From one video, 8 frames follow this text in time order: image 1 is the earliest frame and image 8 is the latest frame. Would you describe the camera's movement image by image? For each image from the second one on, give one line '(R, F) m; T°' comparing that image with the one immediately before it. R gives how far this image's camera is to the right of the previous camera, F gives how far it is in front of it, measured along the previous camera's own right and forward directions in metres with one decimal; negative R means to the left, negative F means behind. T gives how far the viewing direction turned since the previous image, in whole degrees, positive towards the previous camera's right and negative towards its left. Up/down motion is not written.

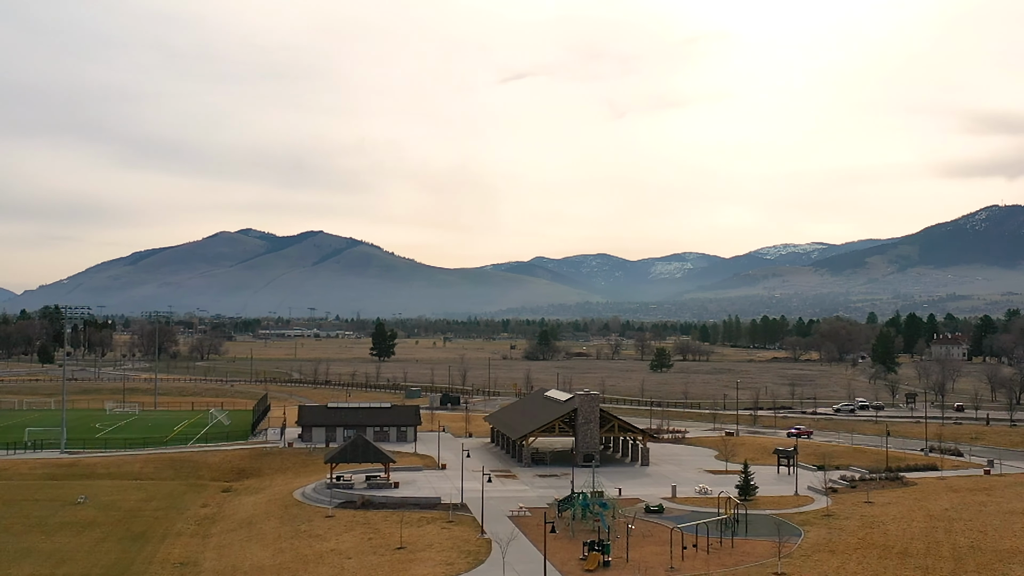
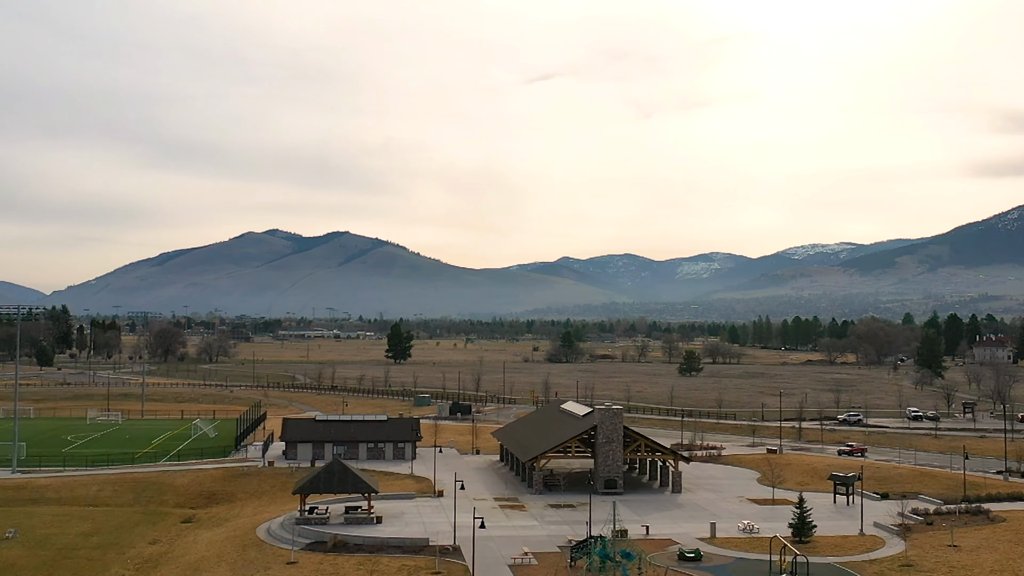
(+0.8, +9.5) m; -1°
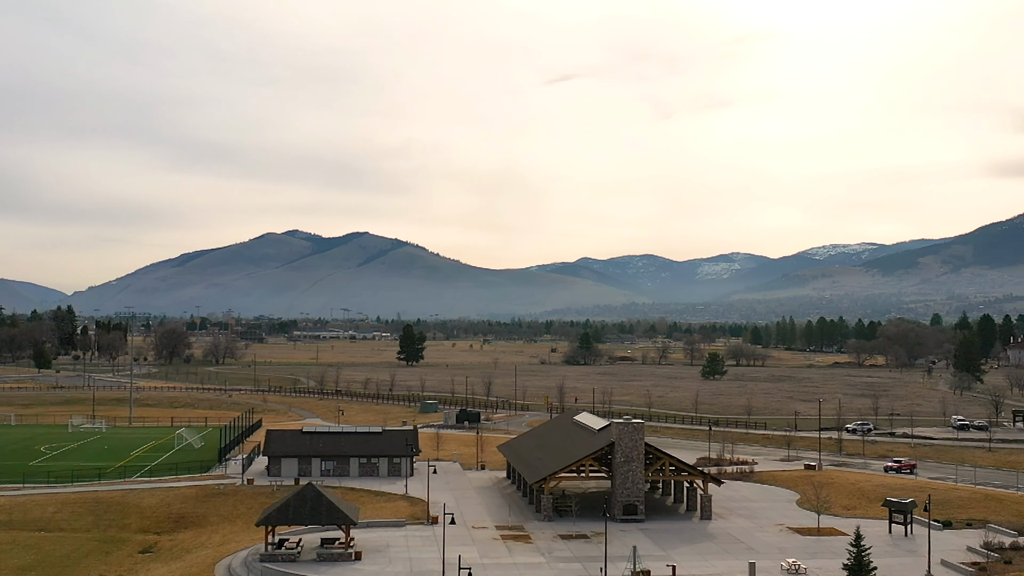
(+0.6, +7.1) m; -1°
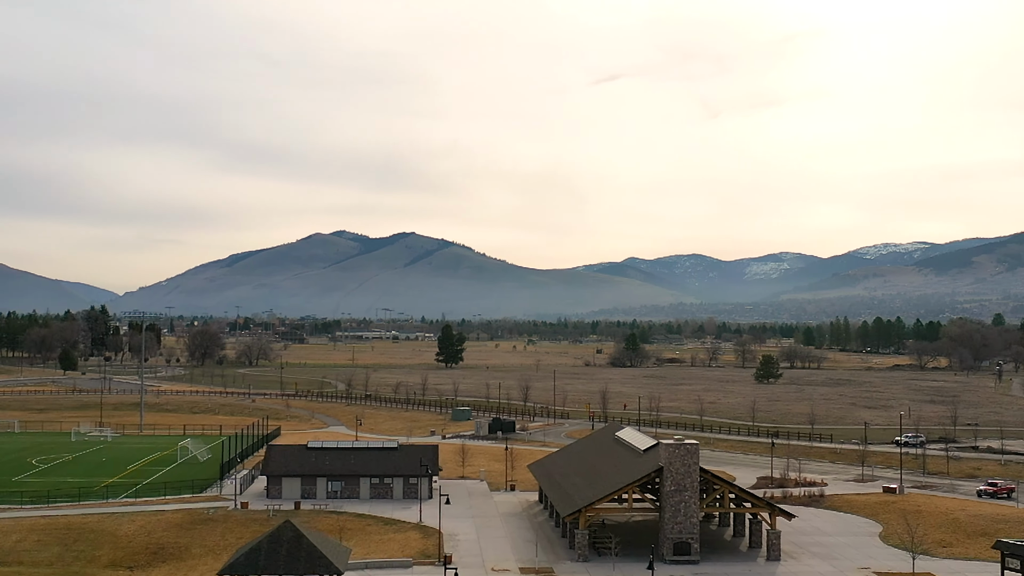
(+0.7, +8.0) m; -2°
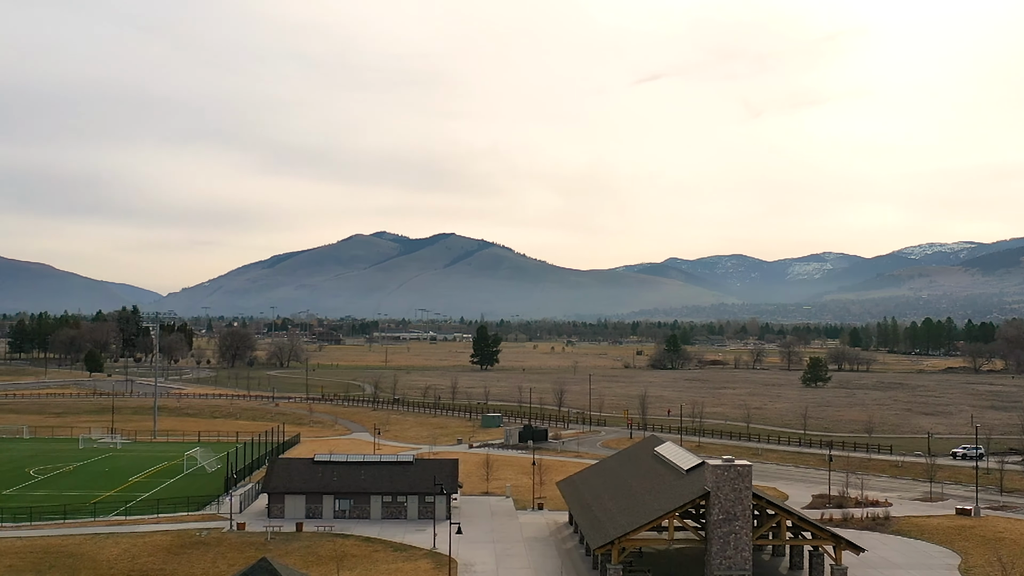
(+0.6, +5.5) m; -2°
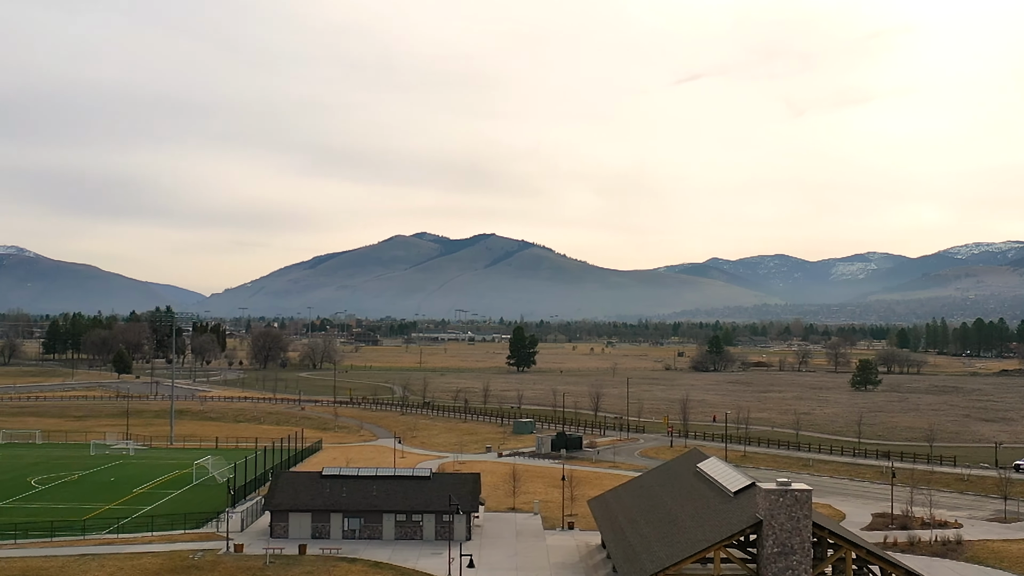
(+0.5, +4.7) m; -2°
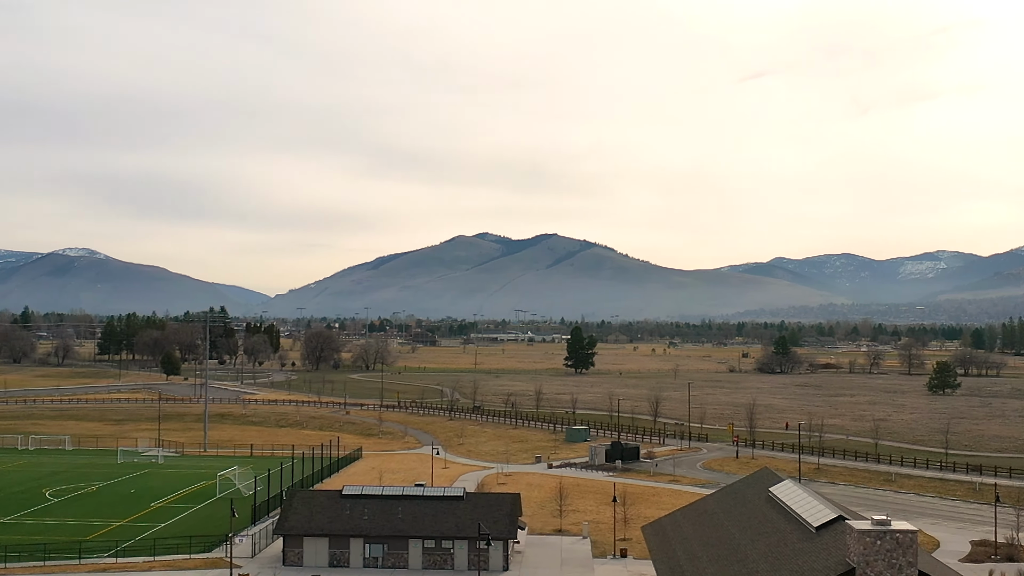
(+0.6, +5.5) m; -3°
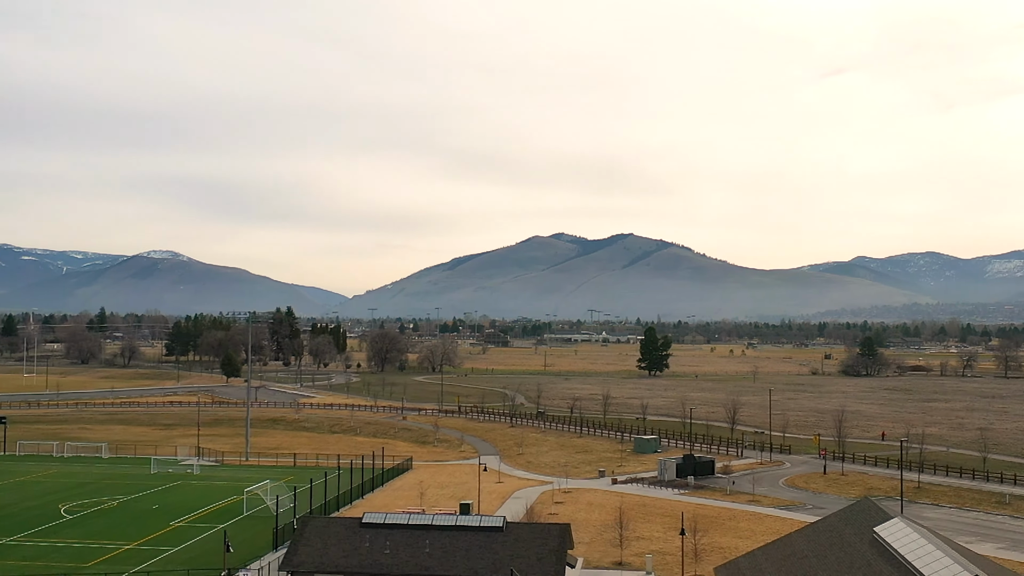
(+0.9, +6.3) m; -4°
